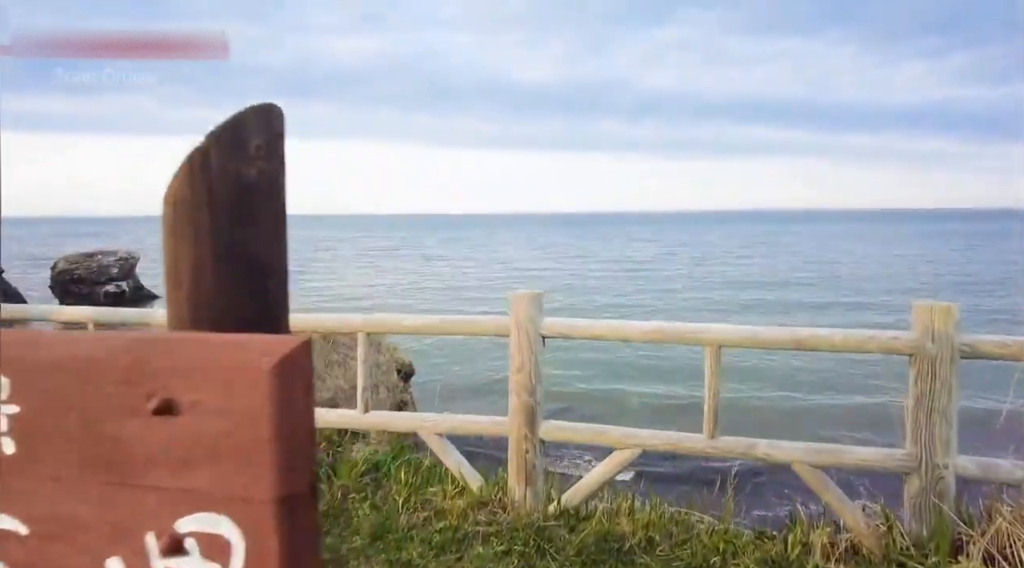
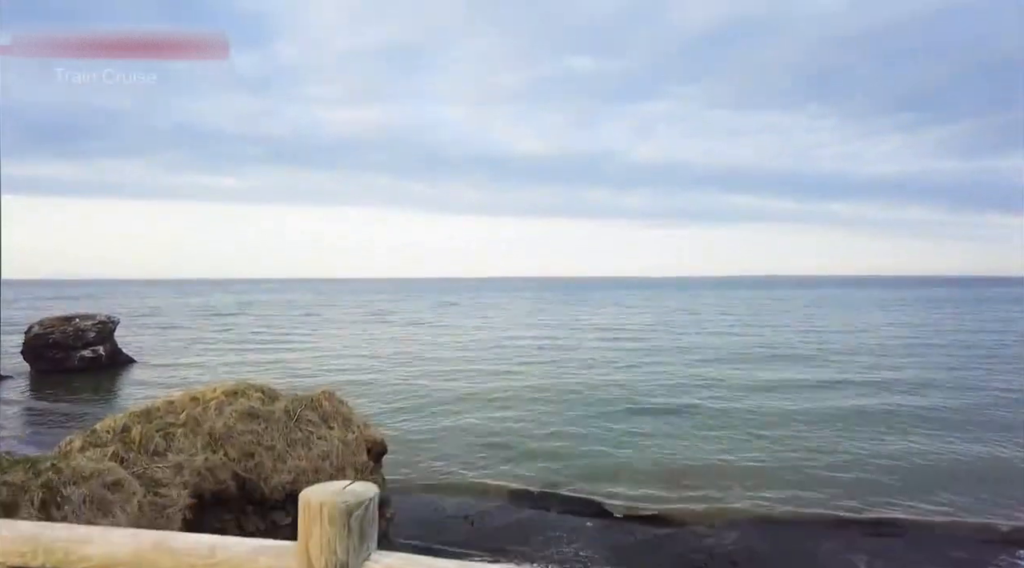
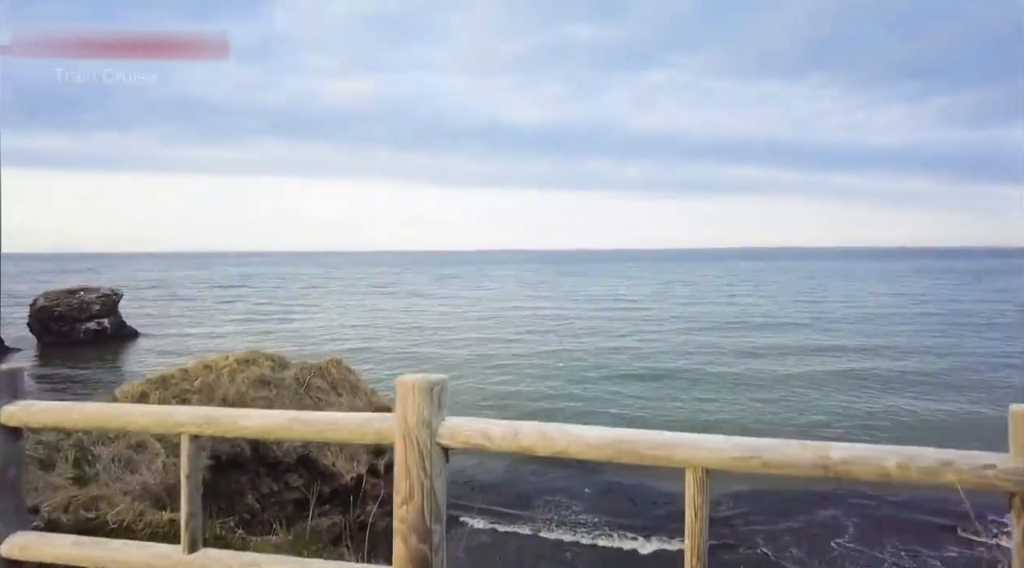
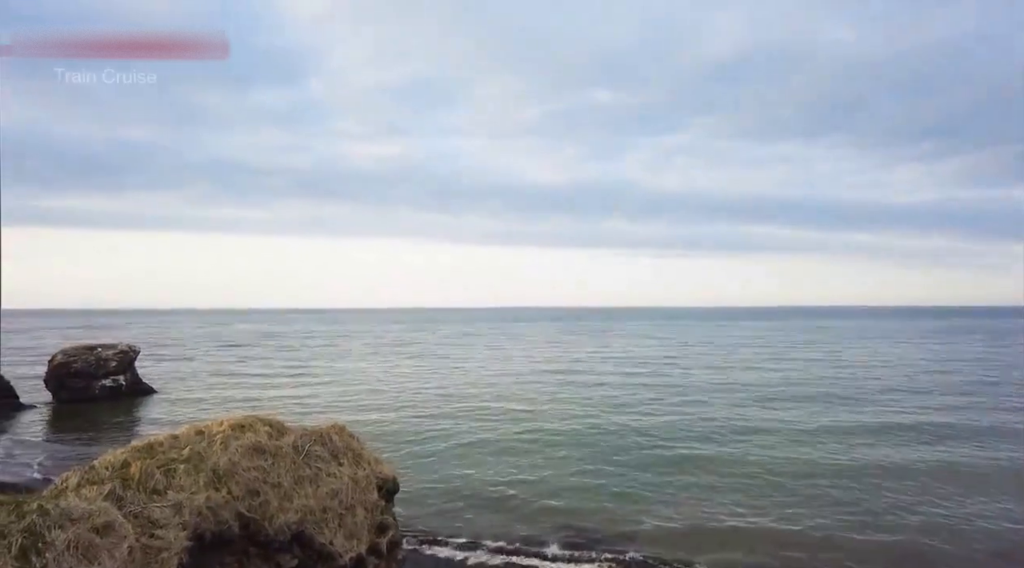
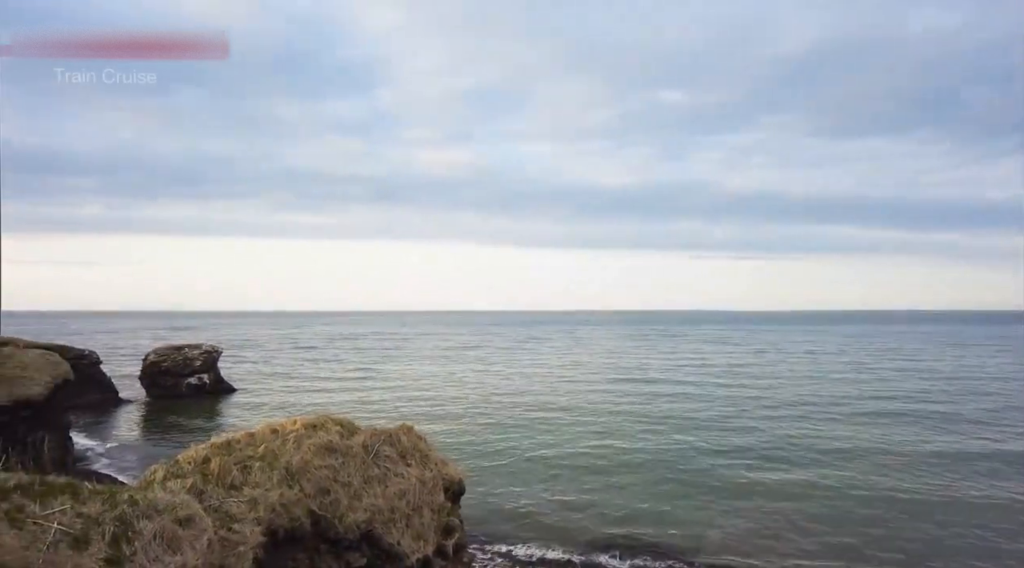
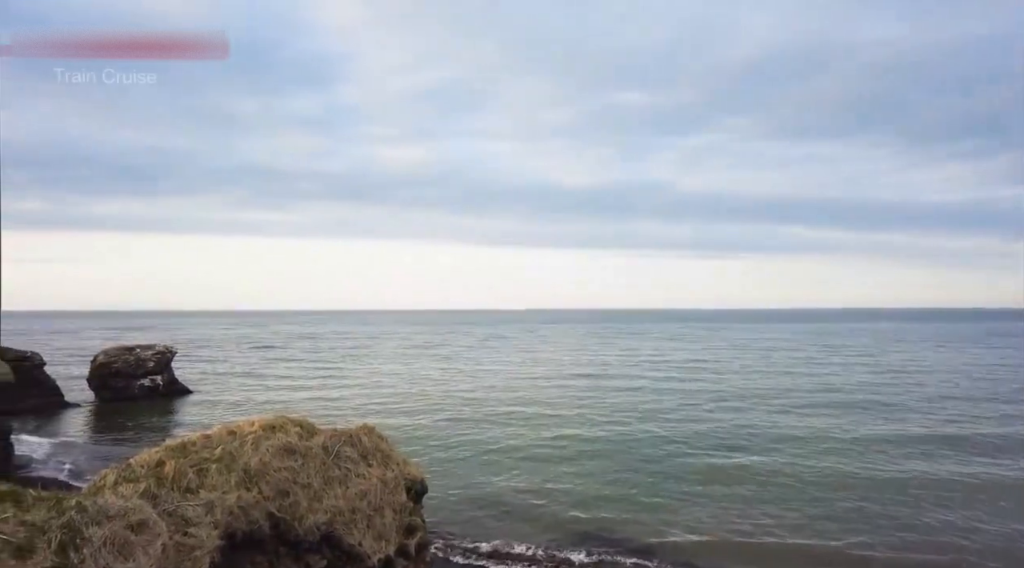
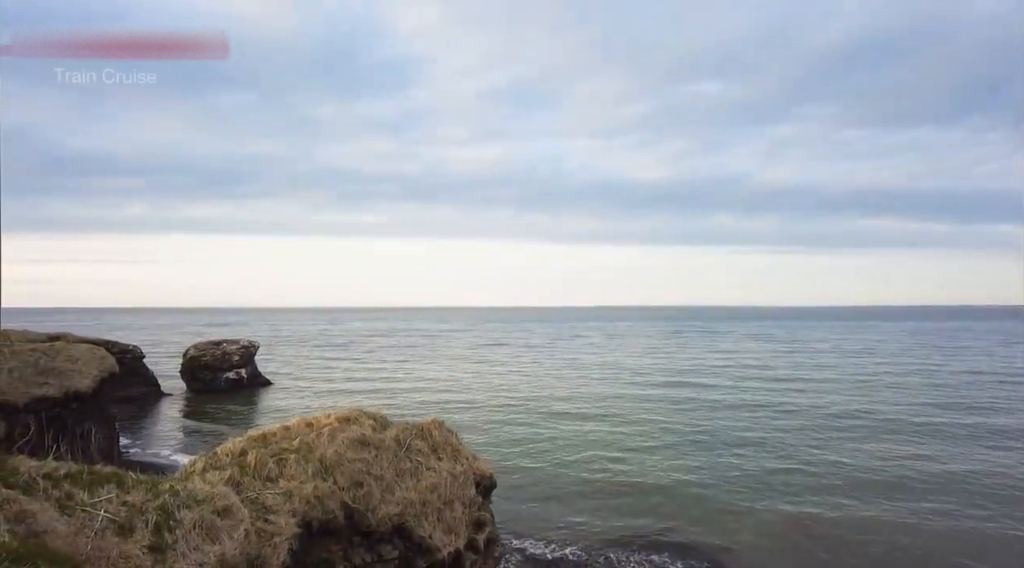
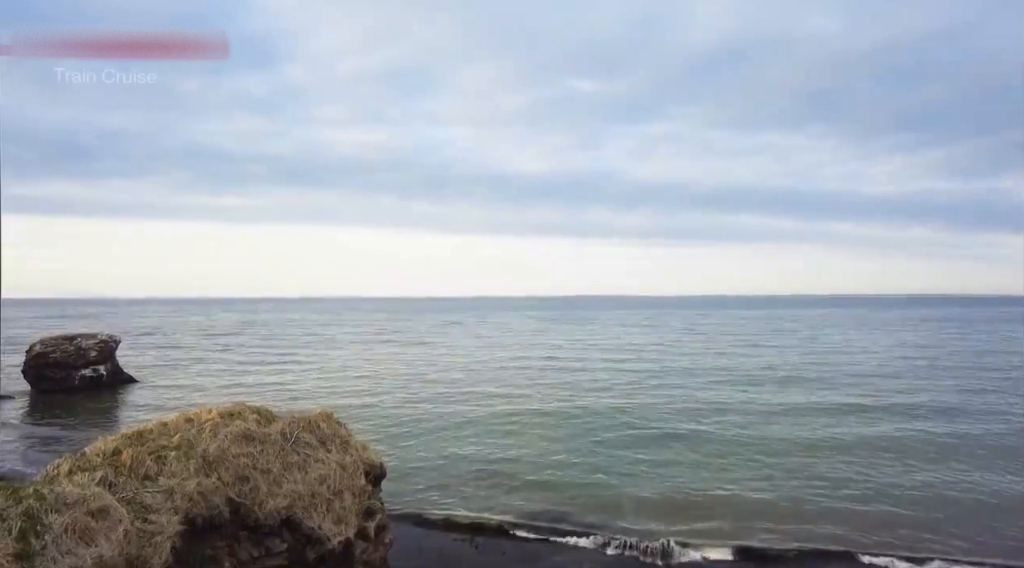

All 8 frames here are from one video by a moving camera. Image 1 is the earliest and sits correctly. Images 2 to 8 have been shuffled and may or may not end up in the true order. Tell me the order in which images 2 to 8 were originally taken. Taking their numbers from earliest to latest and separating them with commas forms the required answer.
3, 2, 8, 4, 6, 5, 7
